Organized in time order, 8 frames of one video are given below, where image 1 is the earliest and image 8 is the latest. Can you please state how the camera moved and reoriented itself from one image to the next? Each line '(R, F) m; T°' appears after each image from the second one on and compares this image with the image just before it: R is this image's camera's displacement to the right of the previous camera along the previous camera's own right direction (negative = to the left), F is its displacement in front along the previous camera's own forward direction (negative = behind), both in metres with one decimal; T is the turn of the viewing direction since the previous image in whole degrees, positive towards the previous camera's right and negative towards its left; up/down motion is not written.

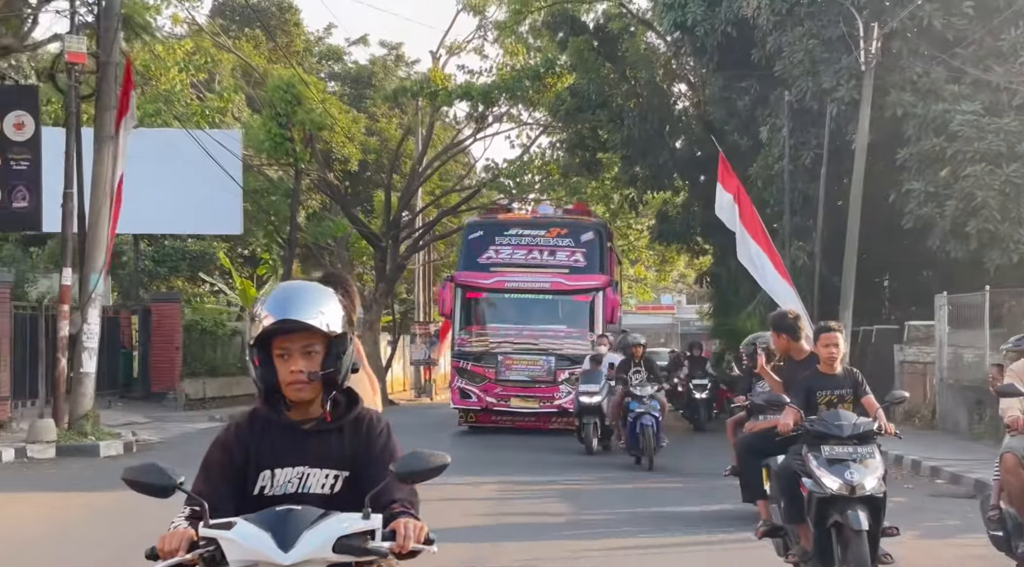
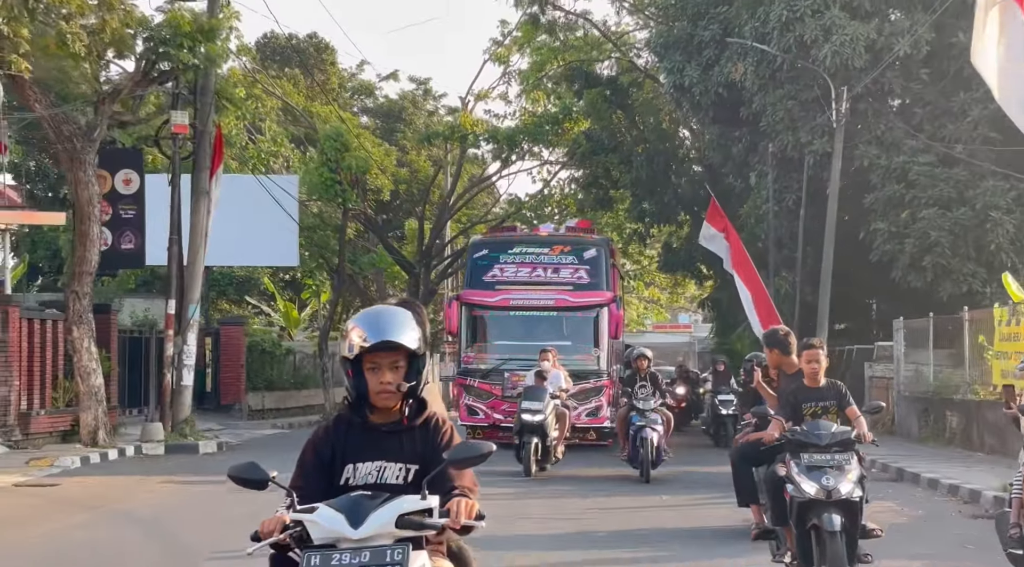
(0.0, -4.1) m; -1°
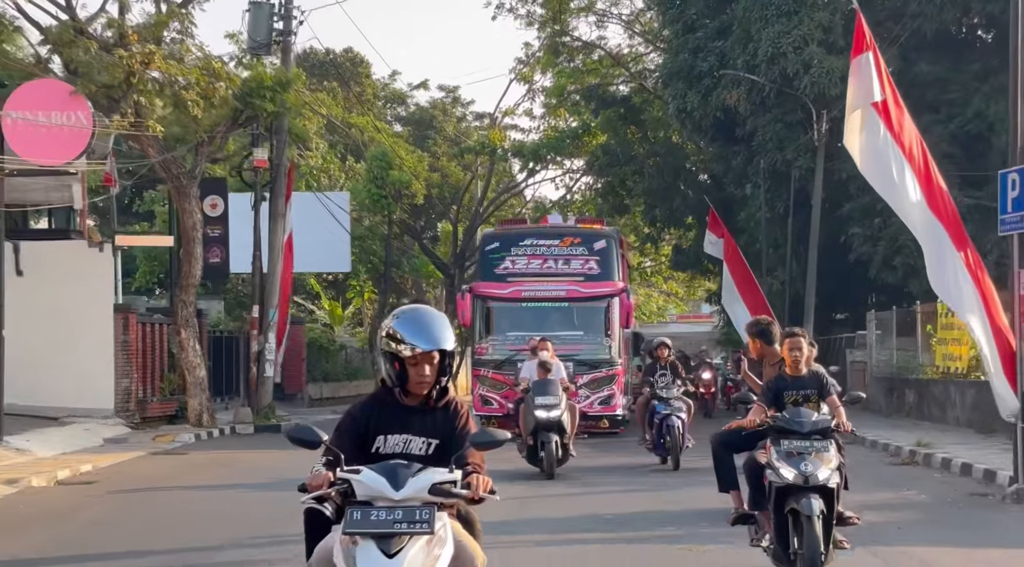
(0.0, -4.5) m; -1°
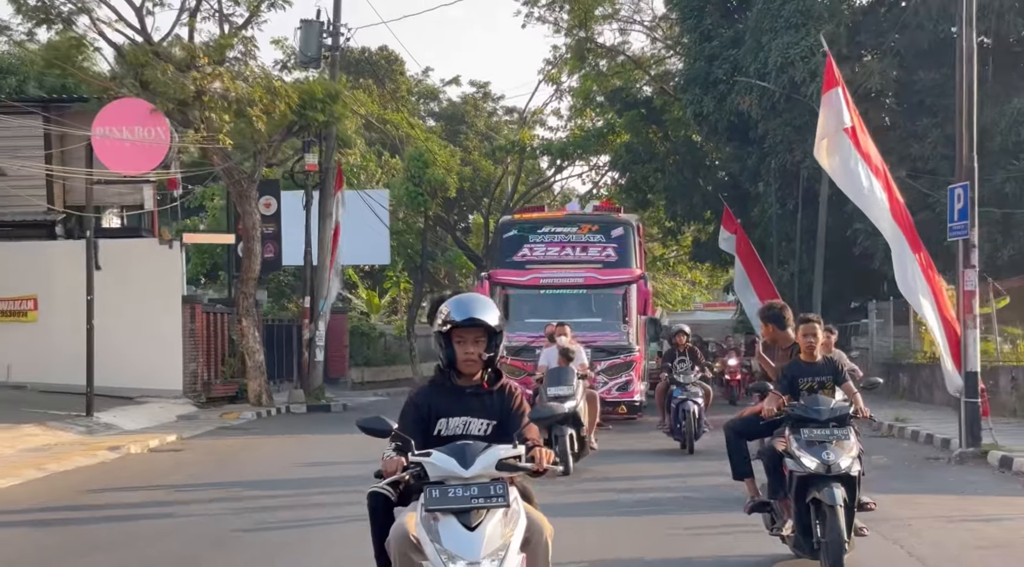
(0.0, -2.6) m; -1°
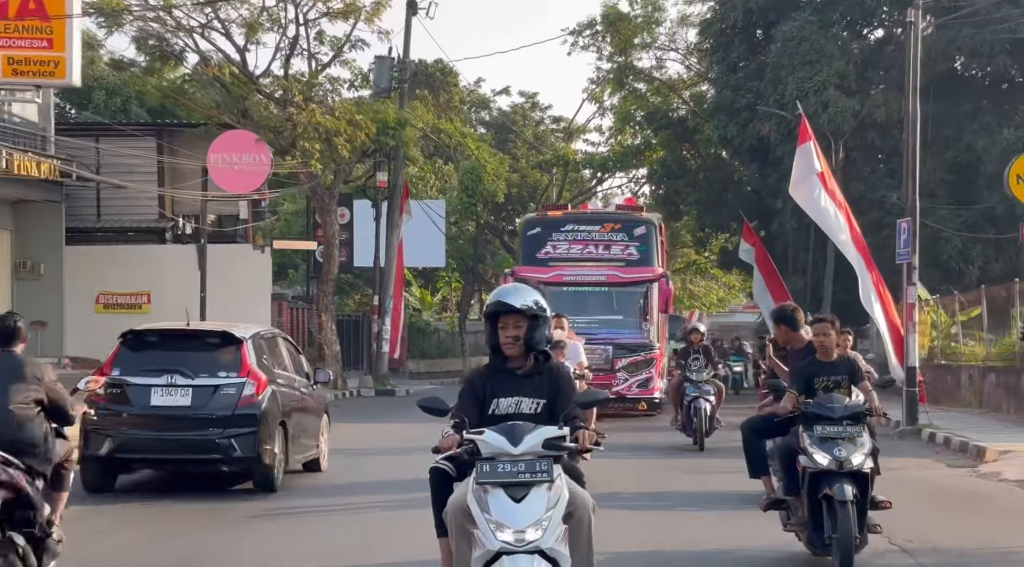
(0.0, -4.5) m; -1°
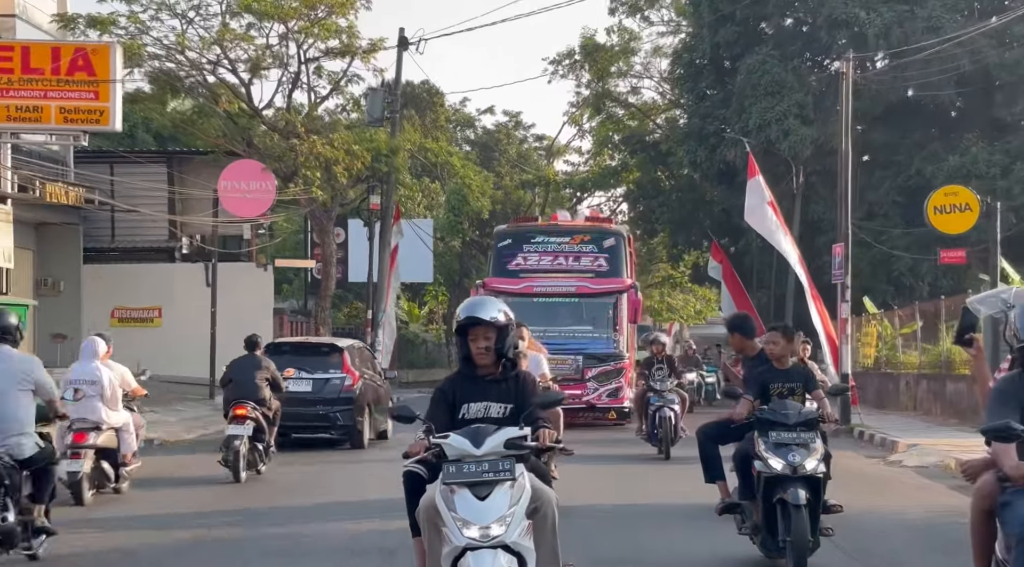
(0.0, -2.8) m; 0°
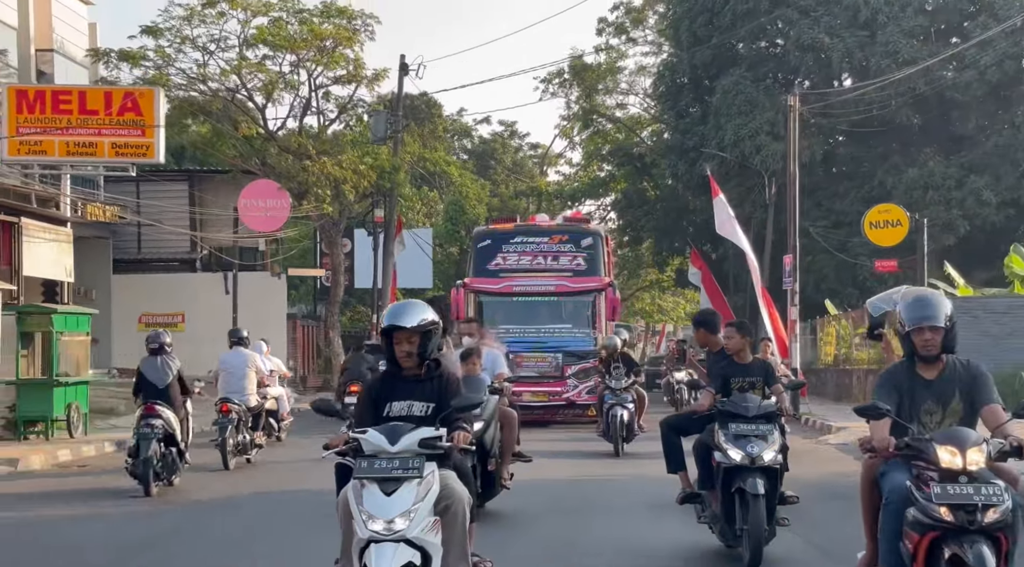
(+0.1, -3.2) m; 0°
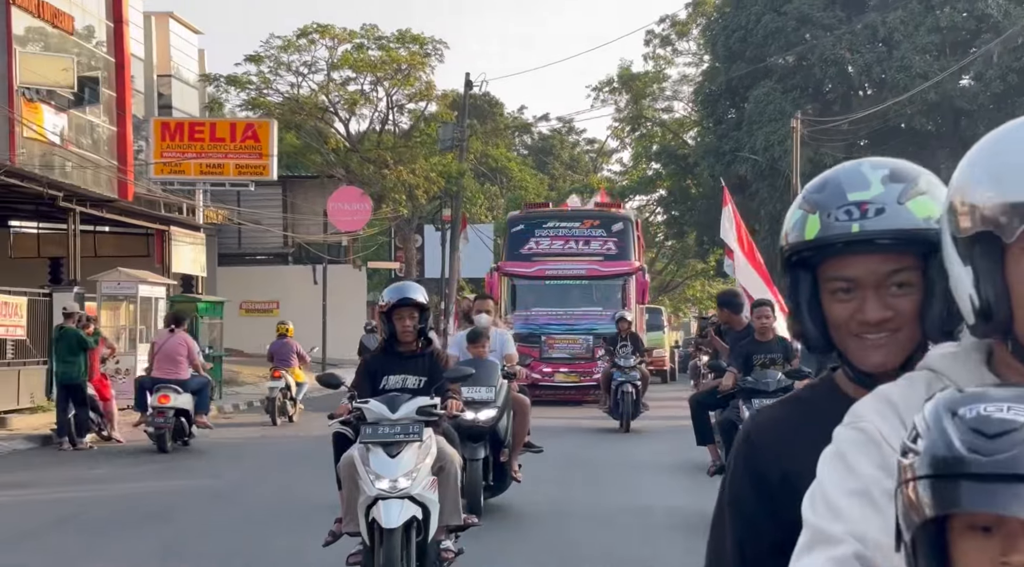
(+0.2, -5.3) m; -2°
